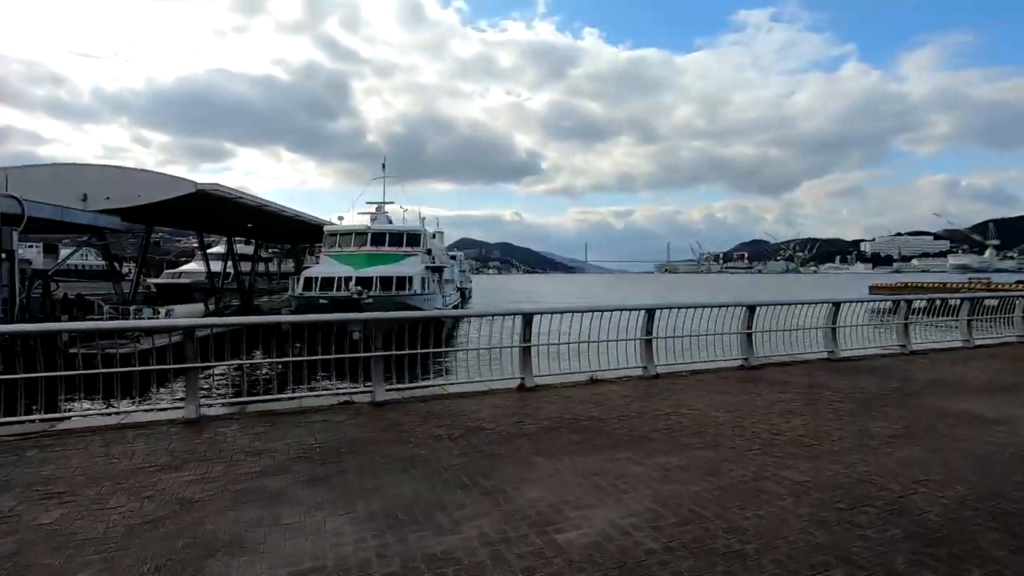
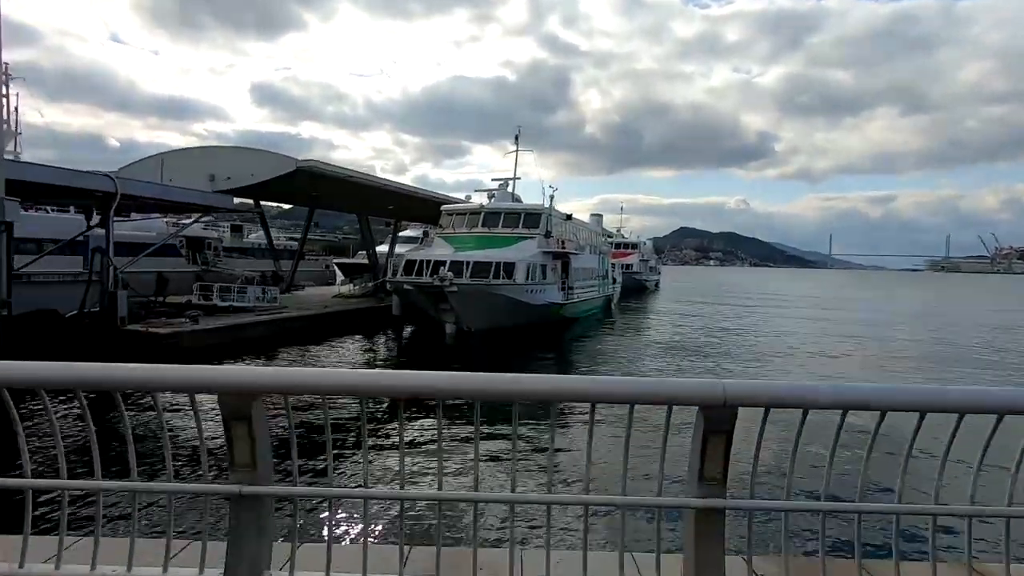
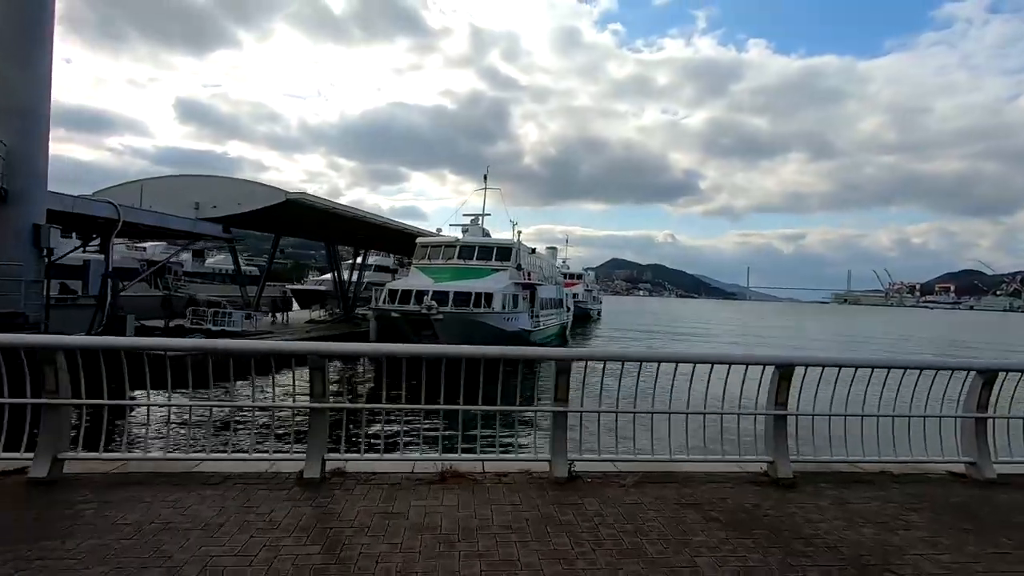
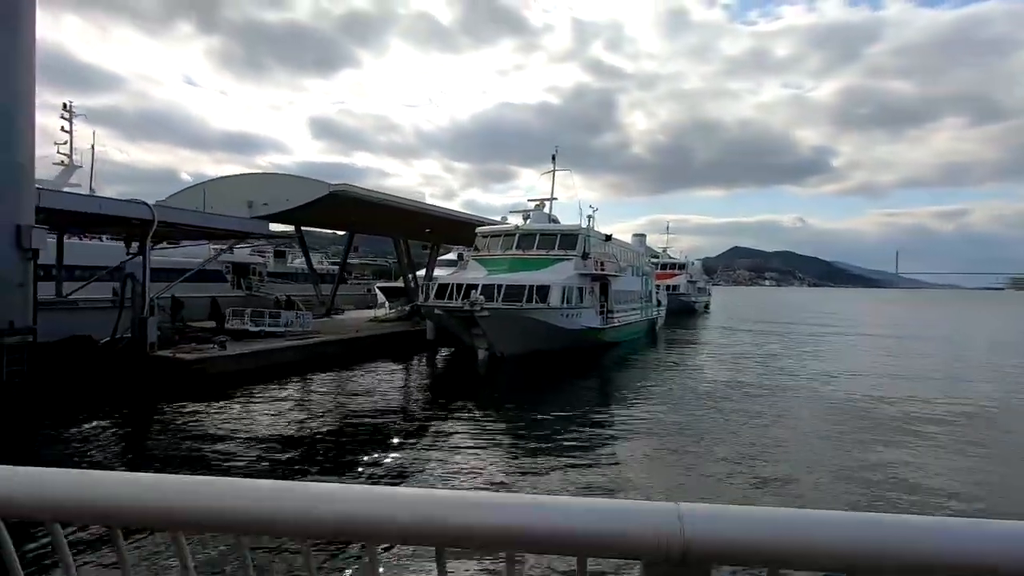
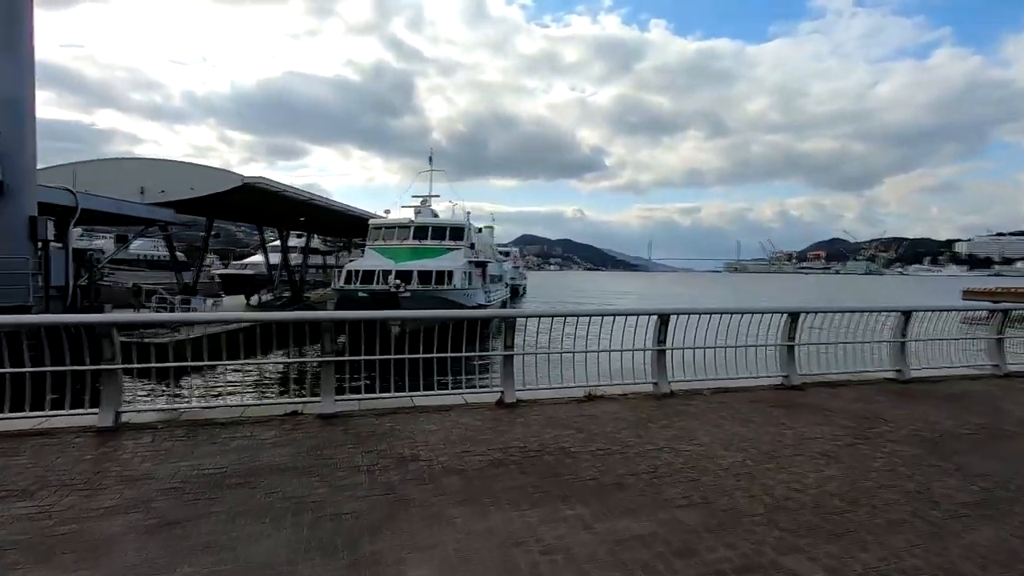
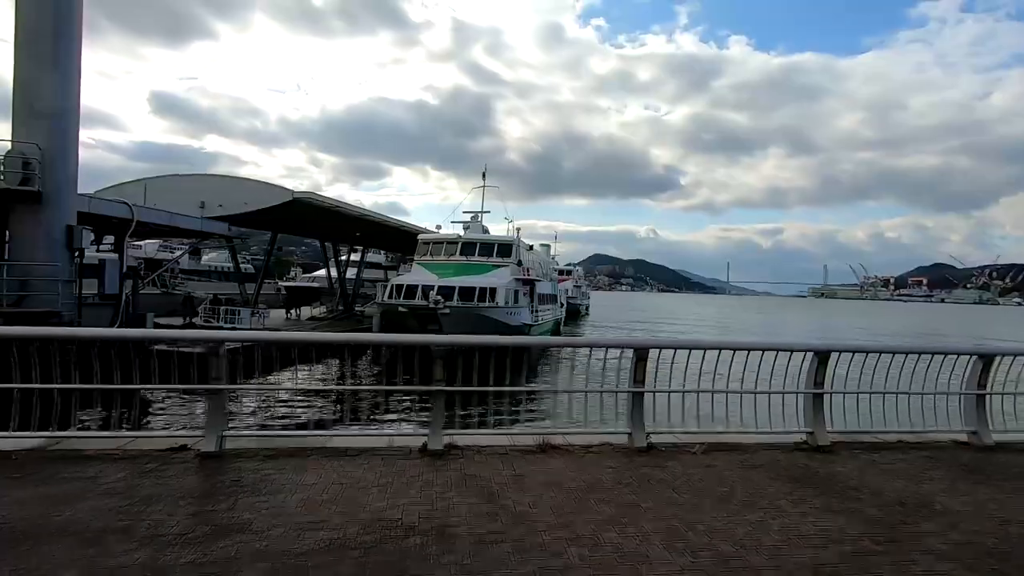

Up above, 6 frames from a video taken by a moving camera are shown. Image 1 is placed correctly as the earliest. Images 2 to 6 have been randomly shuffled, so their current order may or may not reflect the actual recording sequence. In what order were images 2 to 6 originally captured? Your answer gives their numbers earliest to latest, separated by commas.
5, 6, 3, 2, 4
